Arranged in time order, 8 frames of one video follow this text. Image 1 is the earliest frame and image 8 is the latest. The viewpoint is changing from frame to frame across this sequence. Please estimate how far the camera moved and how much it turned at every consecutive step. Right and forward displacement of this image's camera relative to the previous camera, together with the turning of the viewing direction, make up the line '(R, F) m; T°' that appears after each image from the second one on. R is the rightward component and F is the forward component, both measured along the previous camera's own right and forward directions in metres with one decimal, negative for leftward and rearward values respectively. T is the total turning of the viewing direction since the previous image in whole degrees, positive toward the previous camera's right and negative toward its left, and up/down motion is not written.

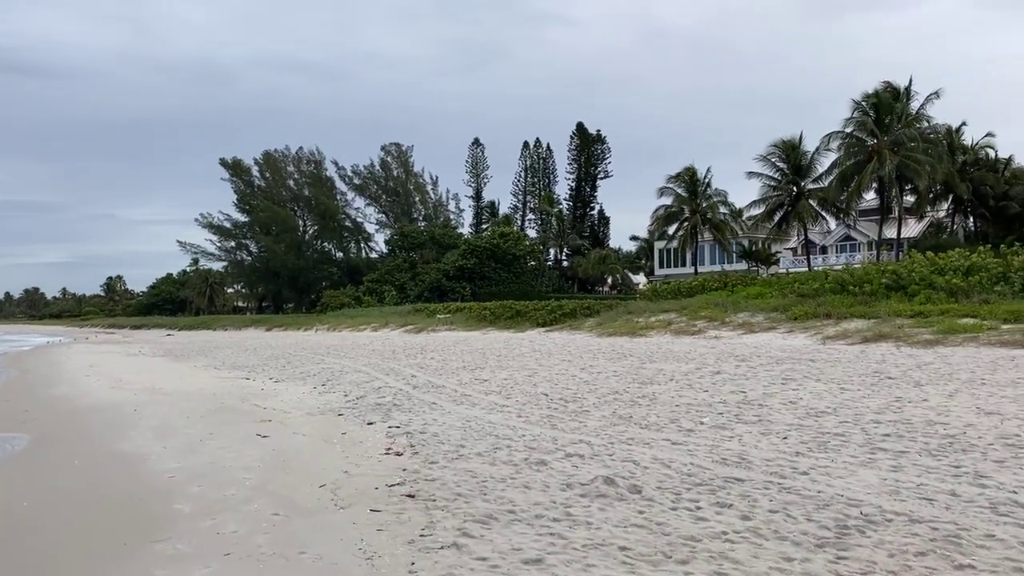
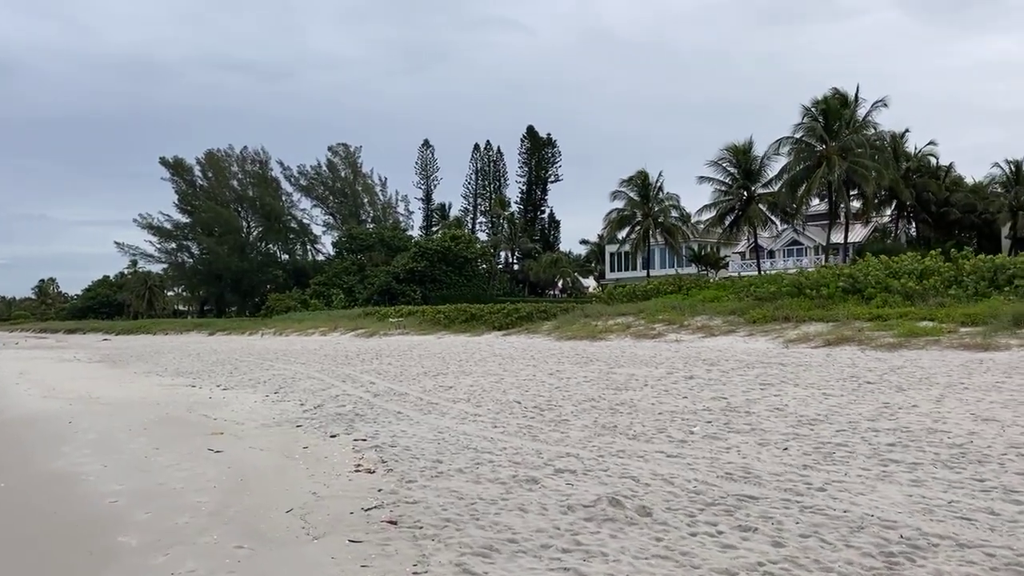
(-0.2, +0.4) m; +4°
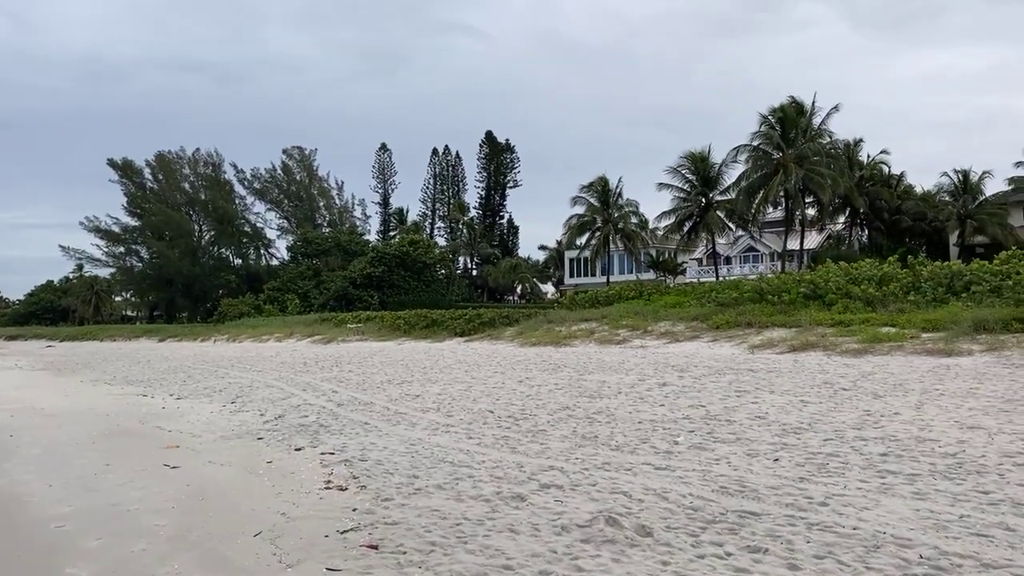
(-0.2, +0.2) m; +3°
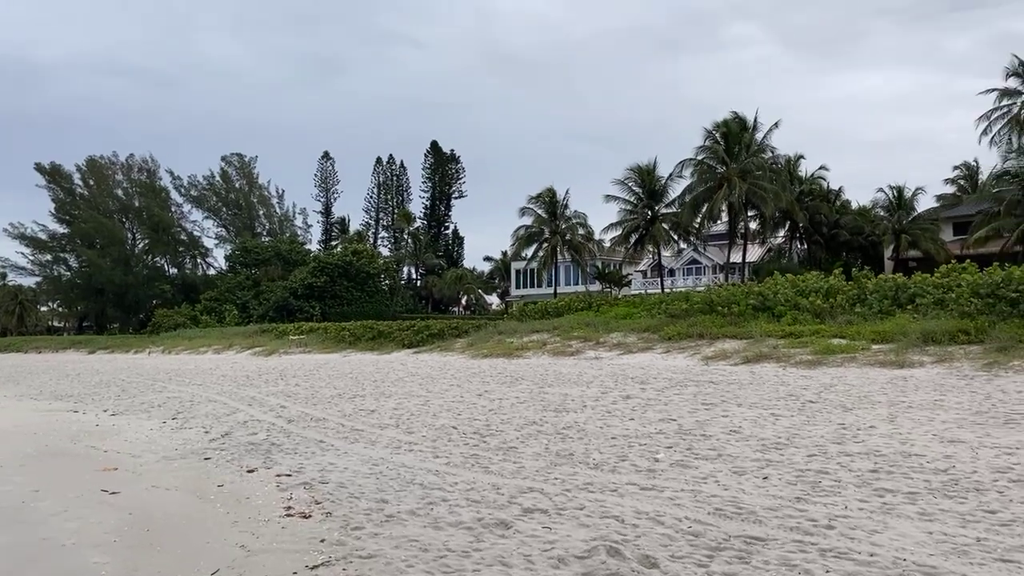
(-0.2, +0.3) m; +4°
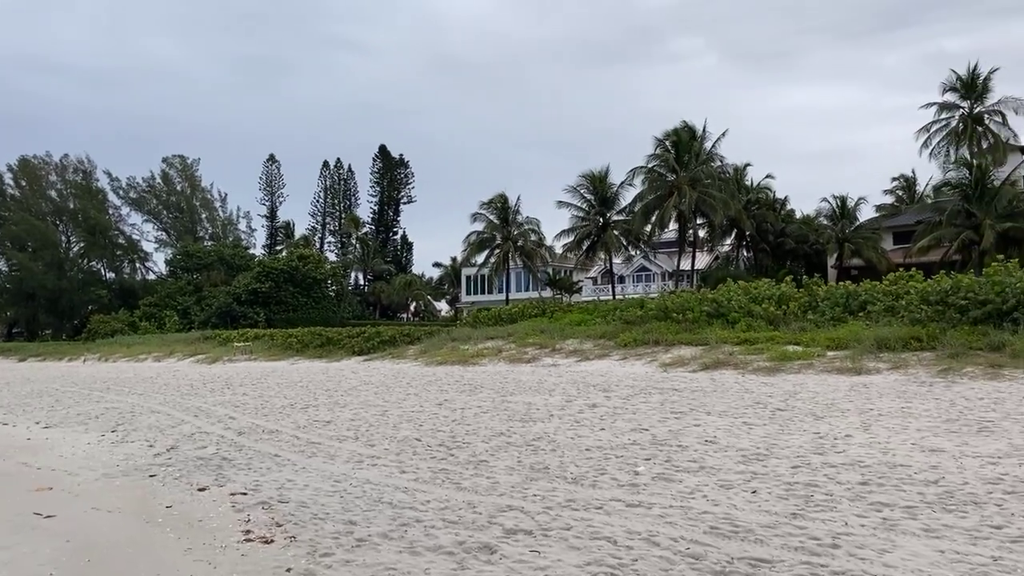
(-0.2, +0.3) m; +4°
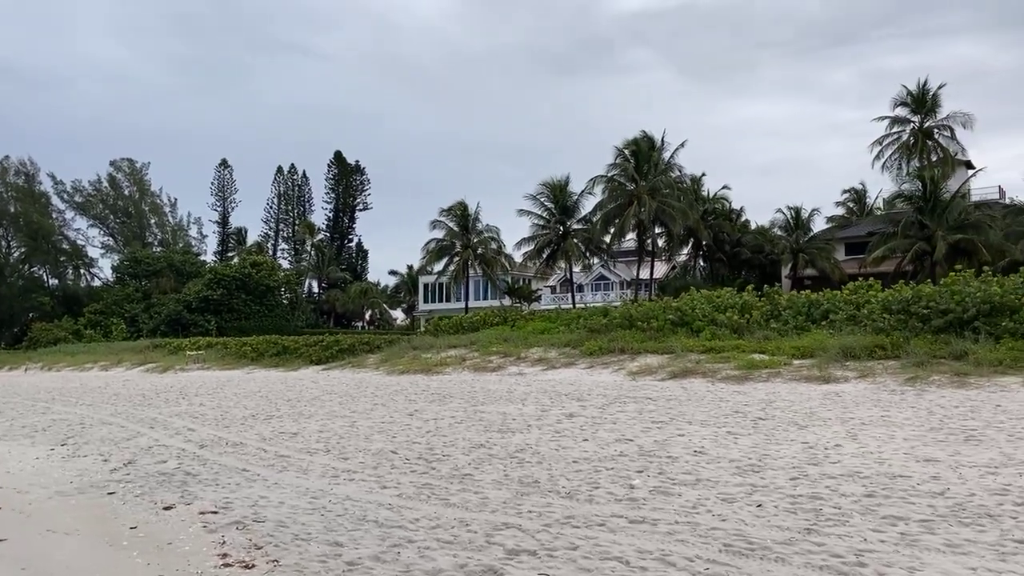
(-0.2, +0.2) m; +3°
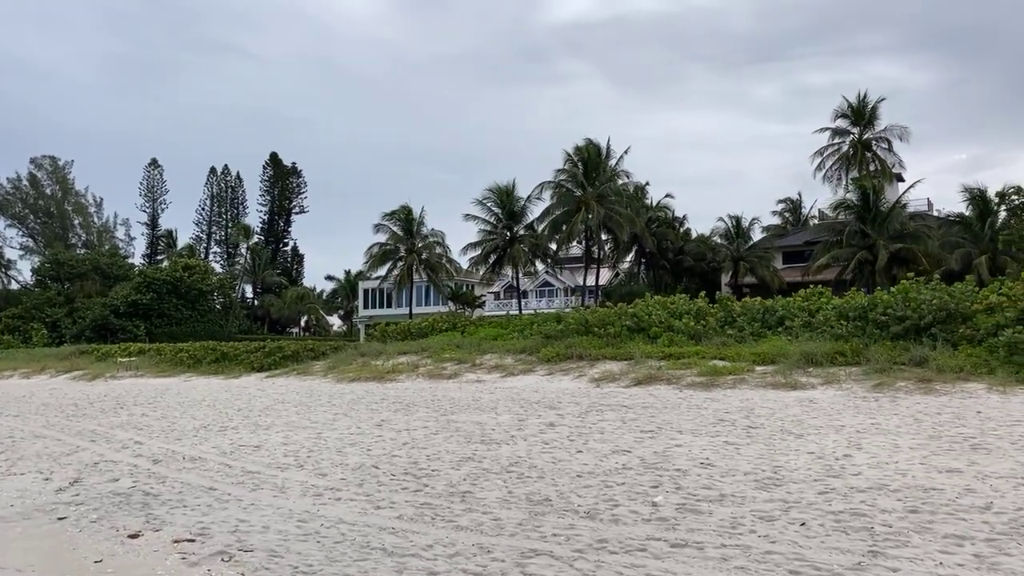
(-0.5, +0.4) m; +5°
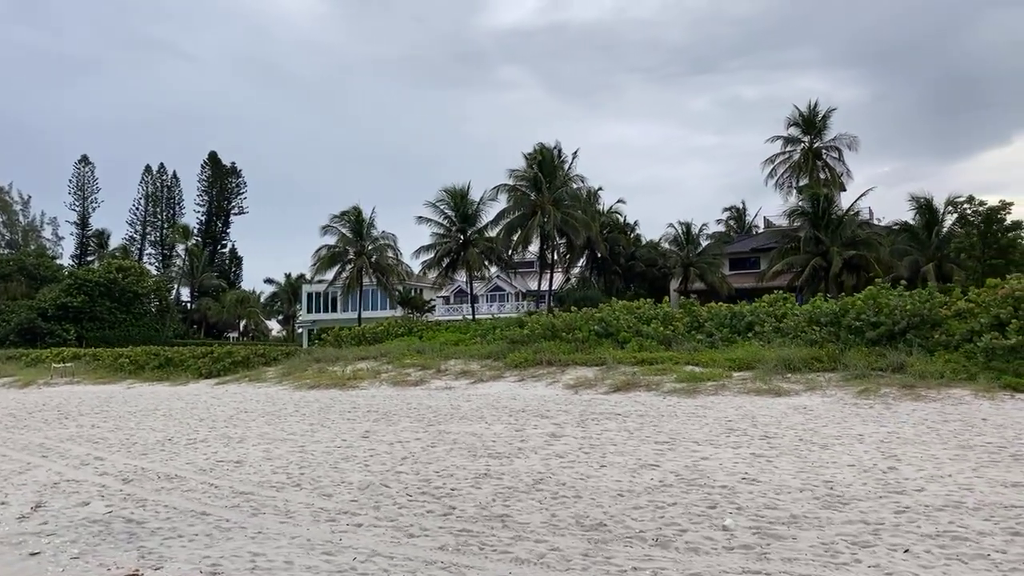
(-0.6, +0.5) m; +4°
